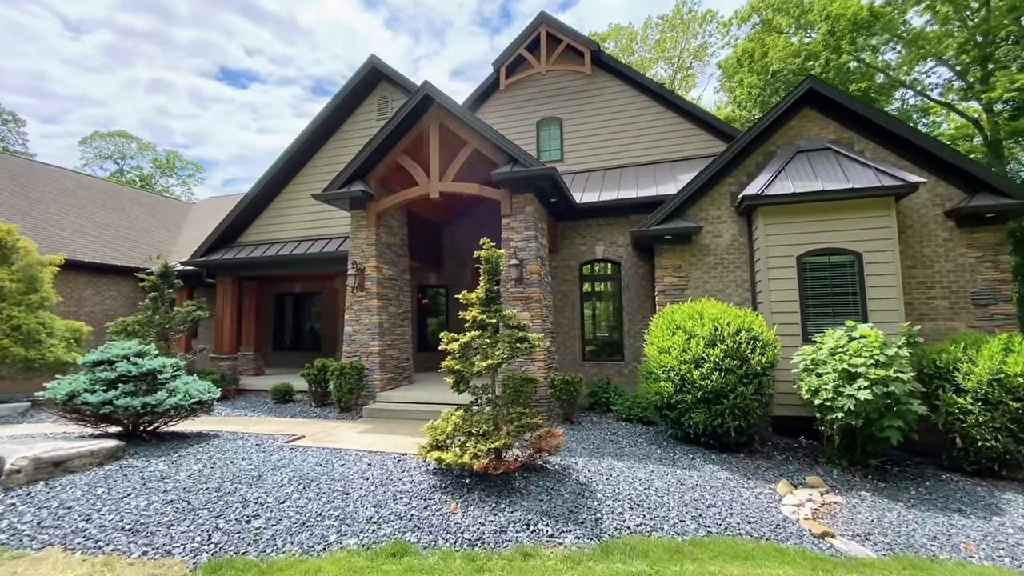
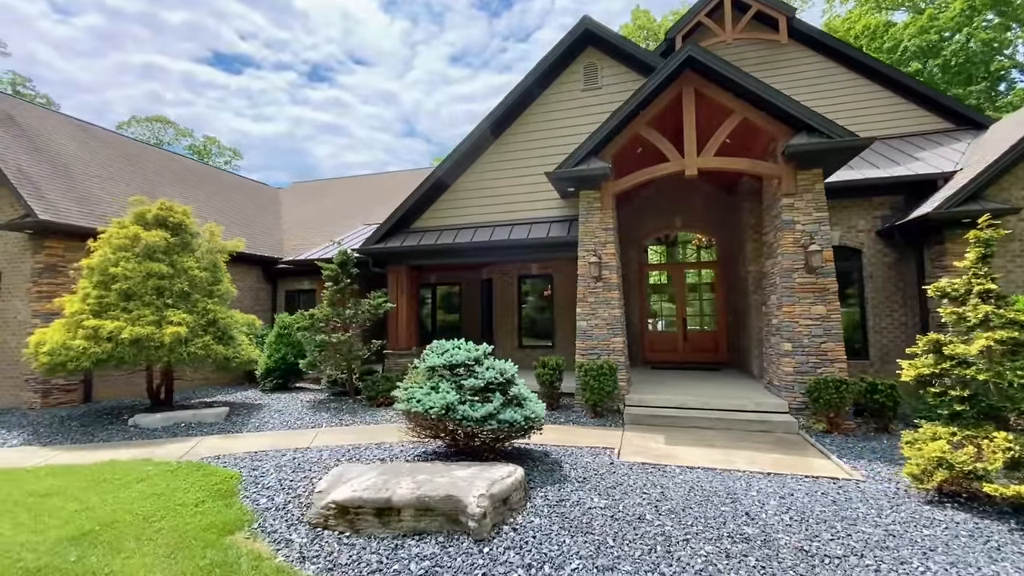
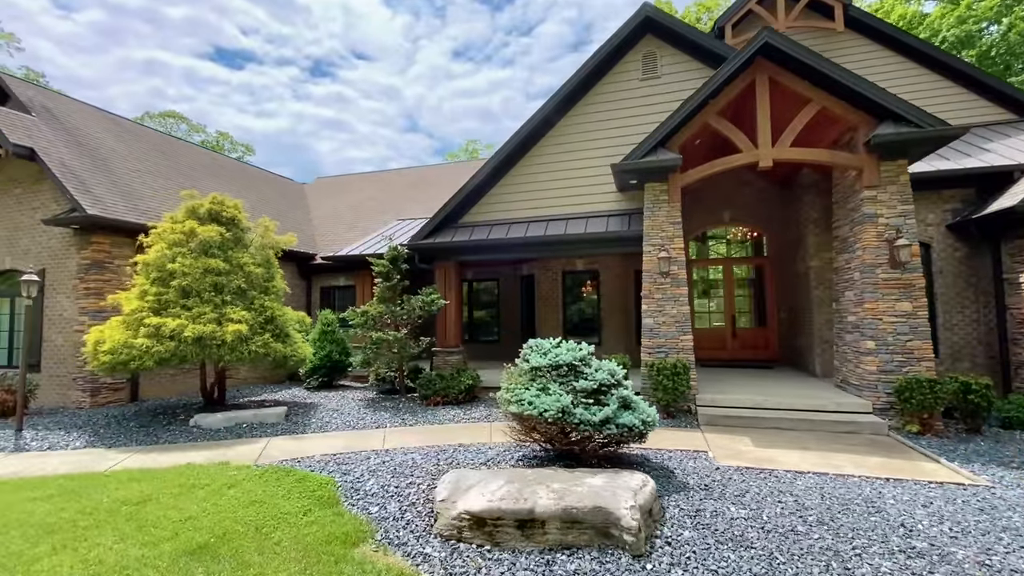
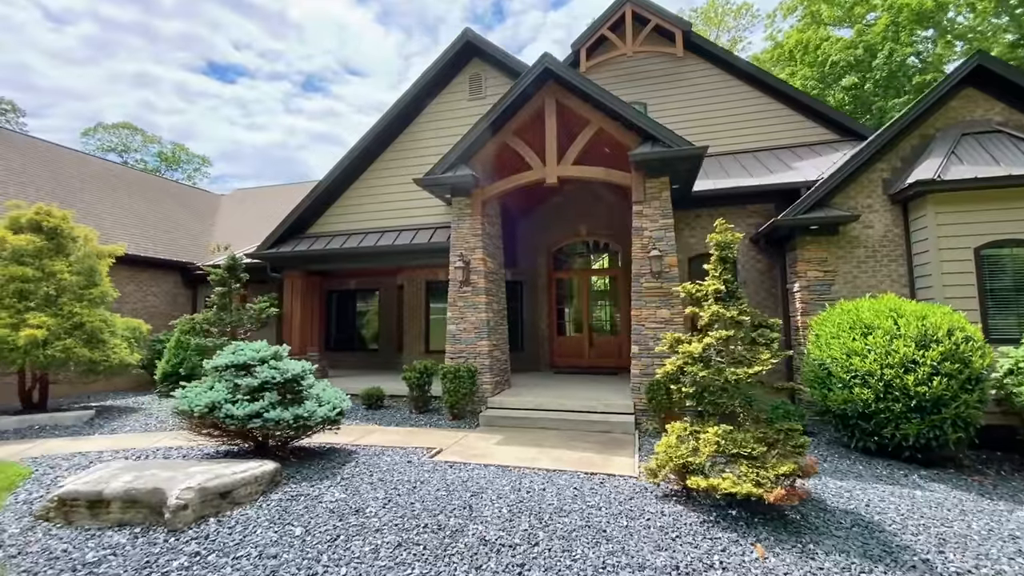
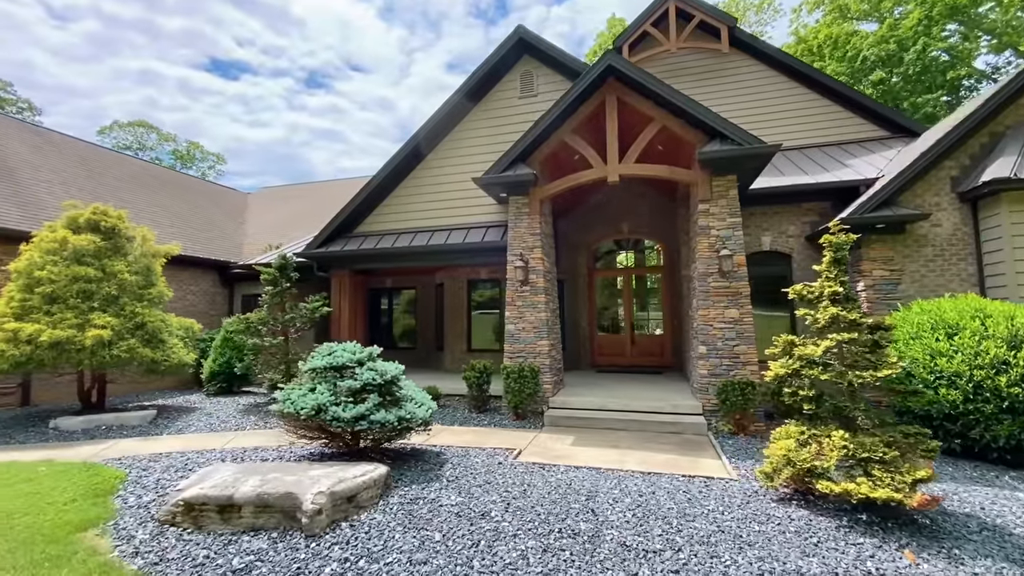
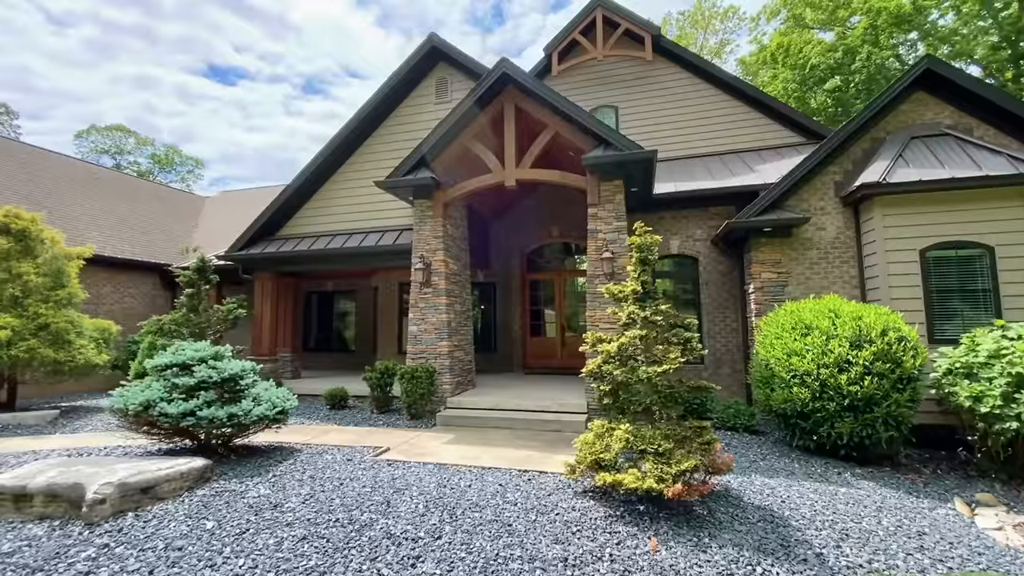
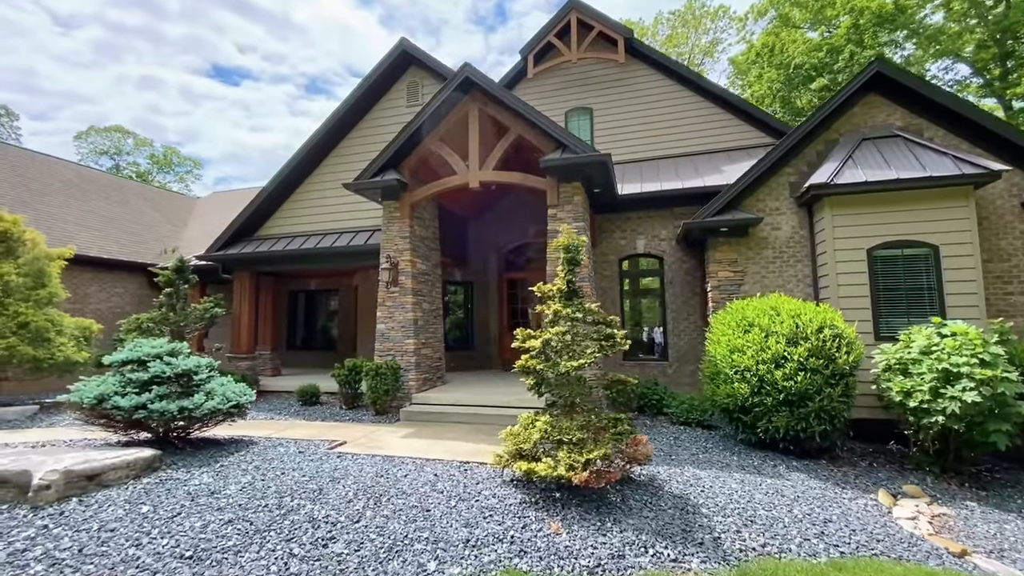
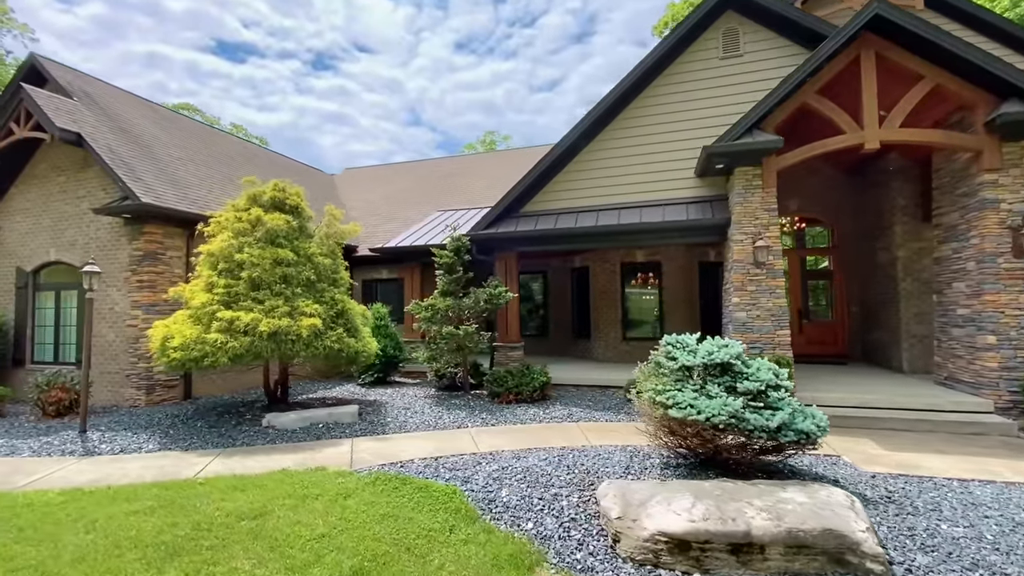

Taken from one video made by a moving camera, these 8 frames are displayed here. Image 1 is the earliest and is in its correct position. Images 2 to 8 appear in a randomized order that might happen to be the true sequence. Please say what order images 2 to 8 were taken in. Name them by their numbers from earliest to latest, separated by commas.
7, 6, 4, 5, 2, 3, 8
